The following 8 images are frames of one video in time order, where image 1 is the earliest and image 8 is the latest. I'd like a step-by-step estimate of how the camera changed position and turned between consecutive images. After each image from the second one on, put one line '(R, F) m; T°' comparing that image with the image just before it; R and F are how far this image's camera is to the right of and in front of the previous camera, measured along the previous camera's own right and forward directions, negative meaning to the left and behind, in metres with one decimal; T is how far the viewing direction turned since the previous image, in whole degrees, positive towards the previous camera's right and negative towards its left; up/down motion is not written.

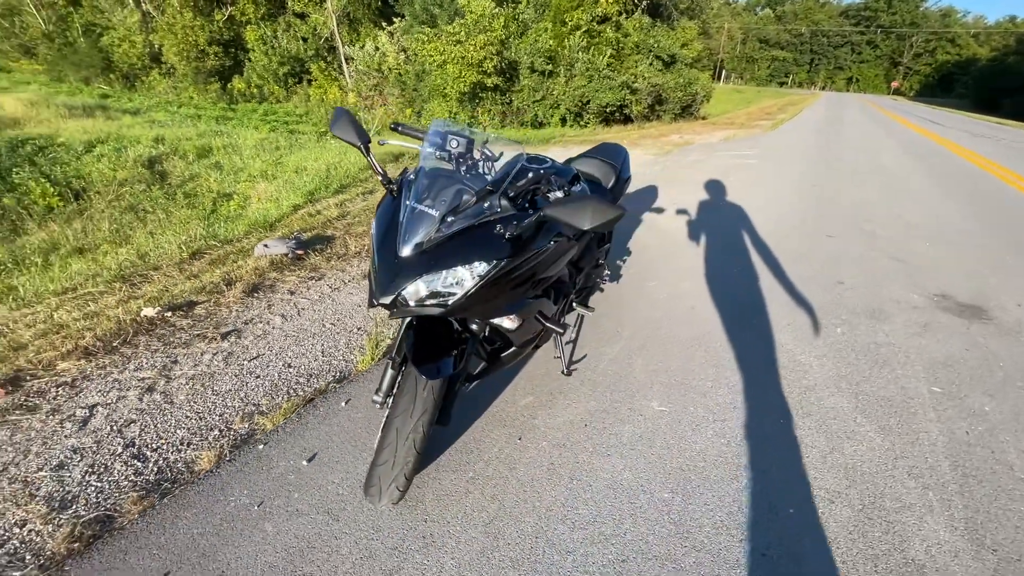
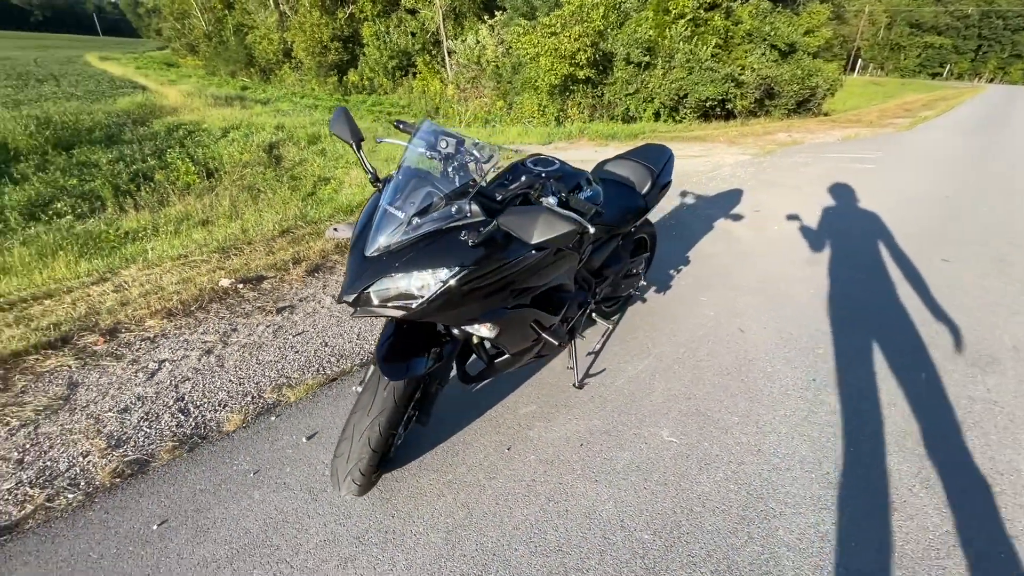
(+0.5, +0.1) m; -11°
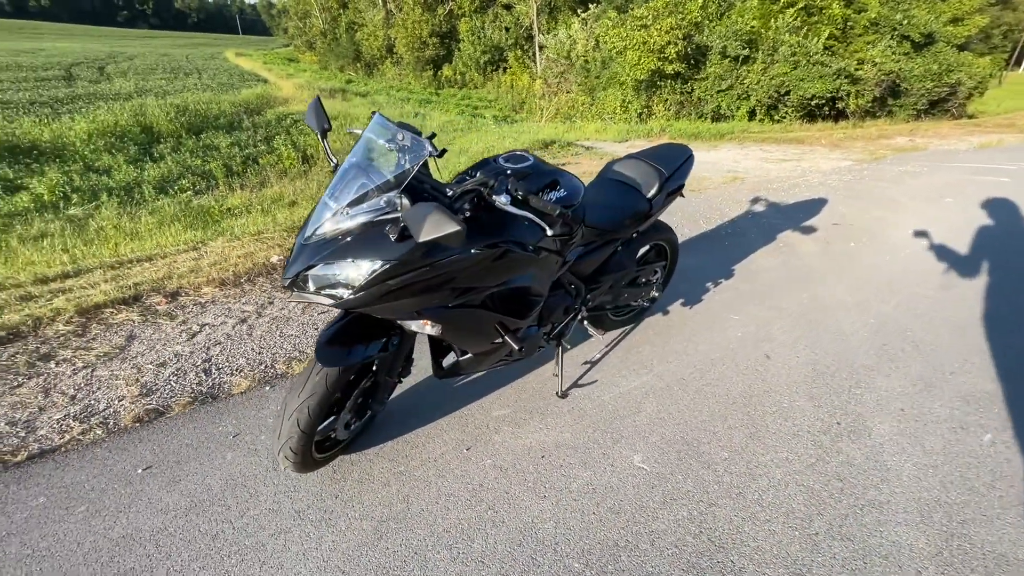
(+0.6, +0.1) m; -10°
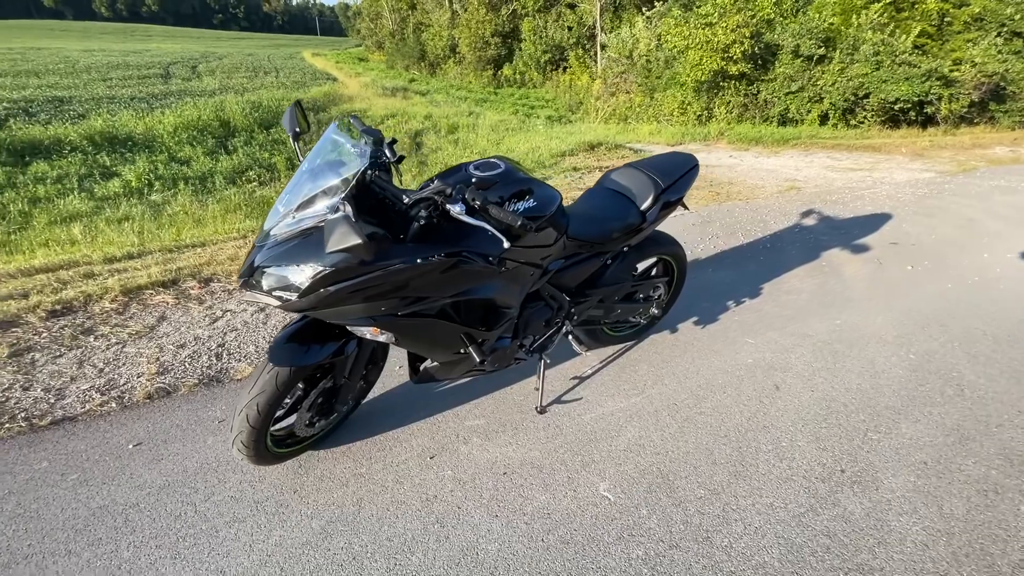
(+0.4, +0.1) m; -7°
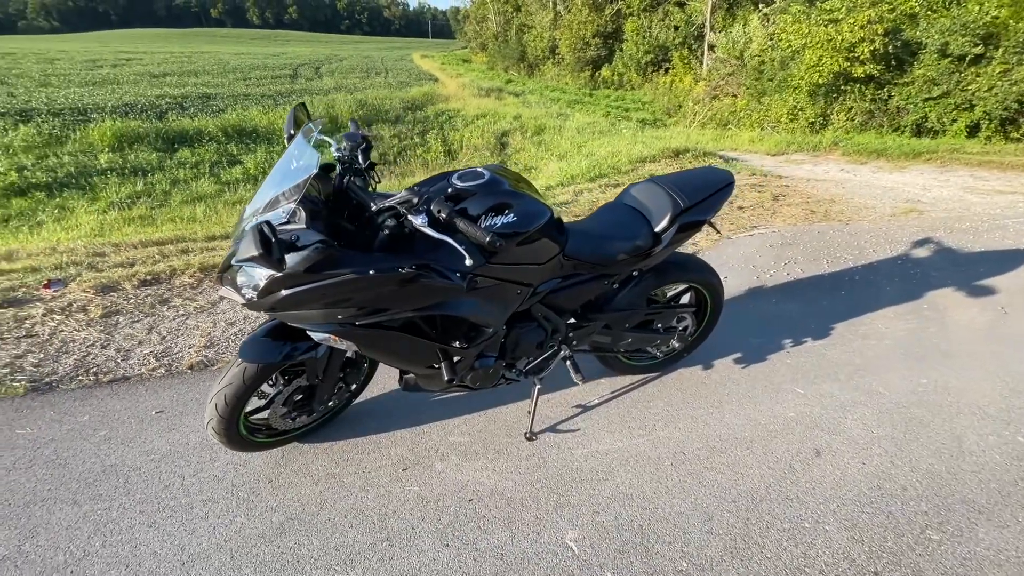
(+0.5, +0.2) m; -11°
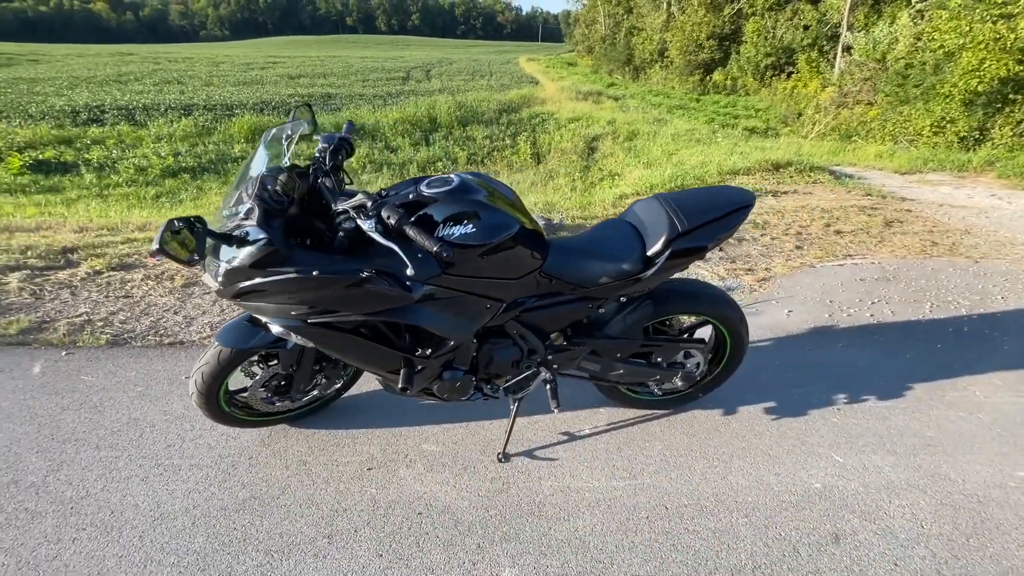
(+0.6, +0.2) m; -11°
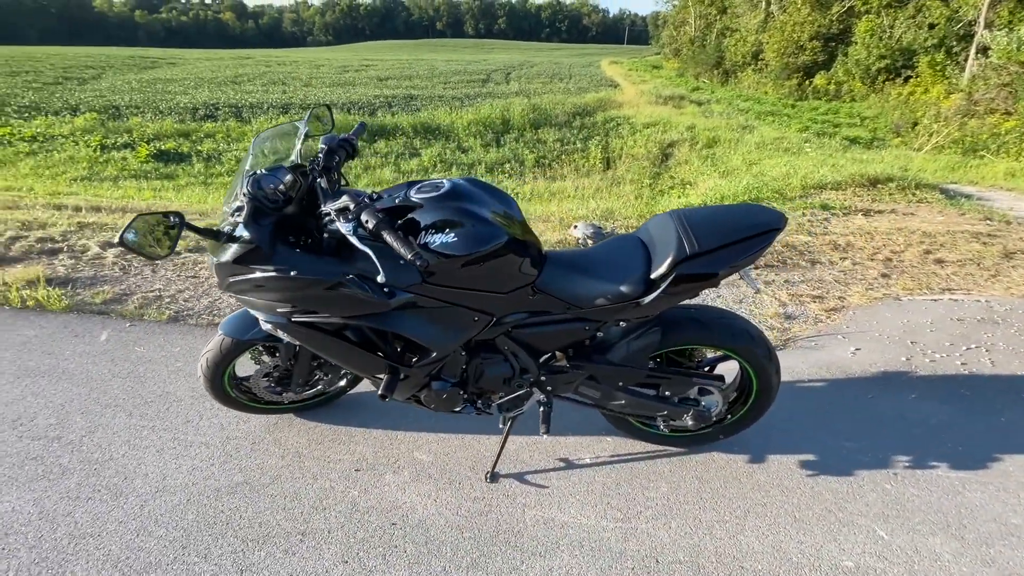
(+0.3, +0.2) m; -9°
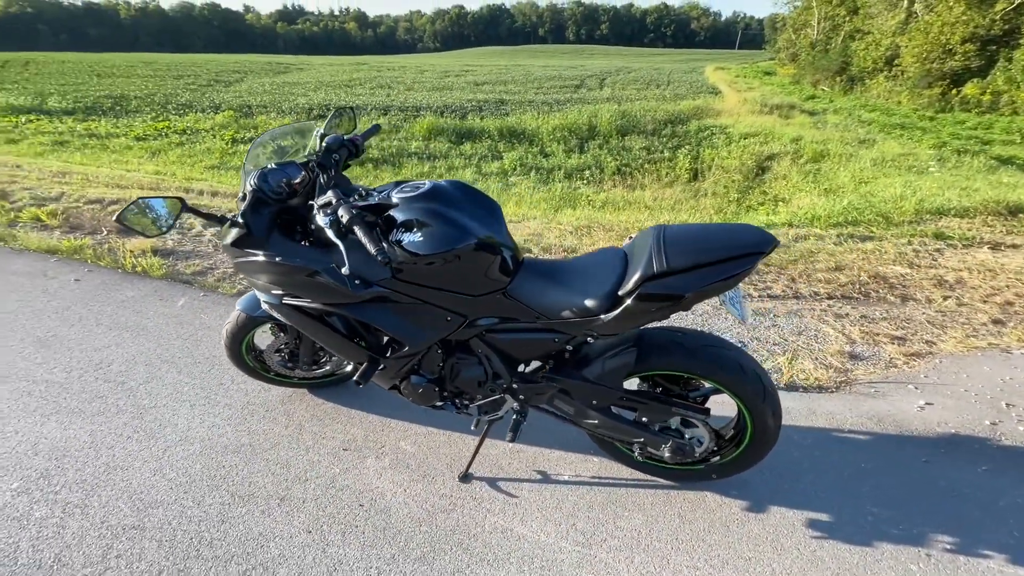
(+0.5, 0.0) m; -10°
